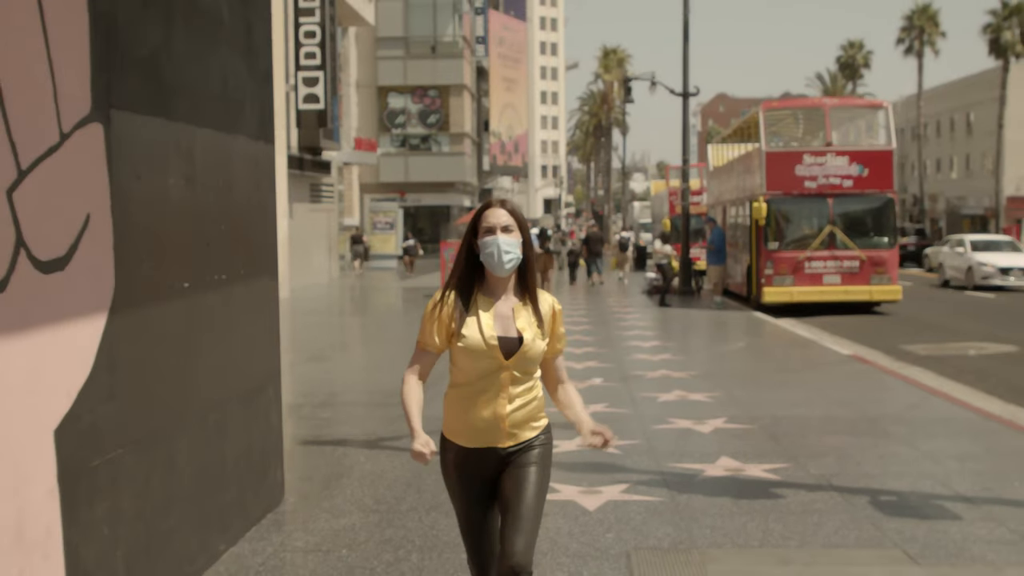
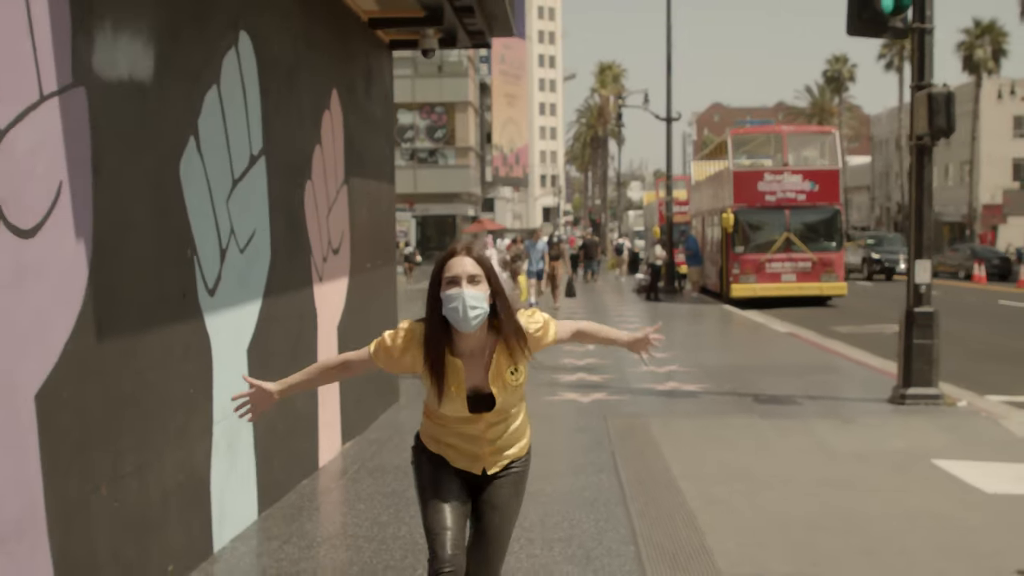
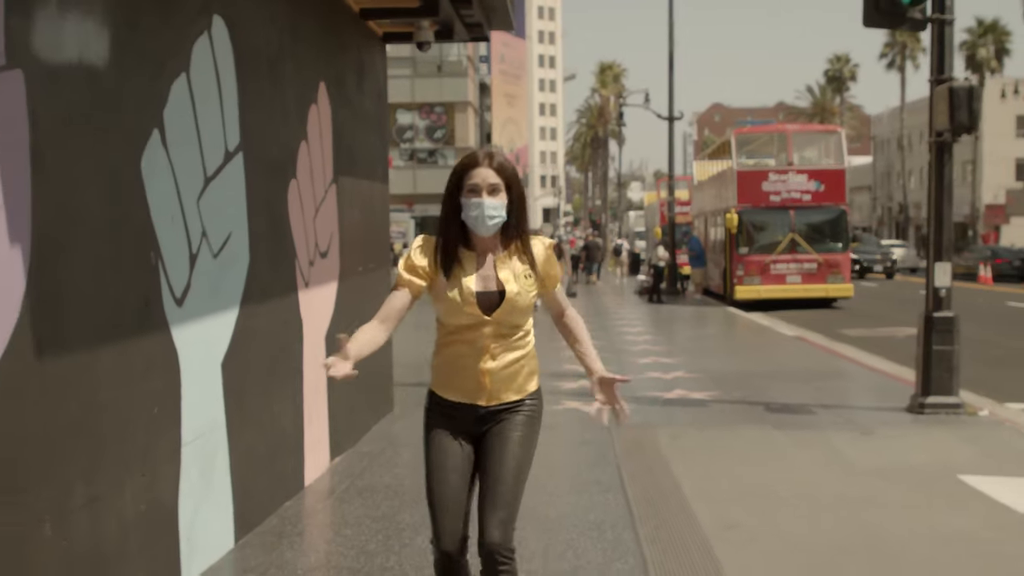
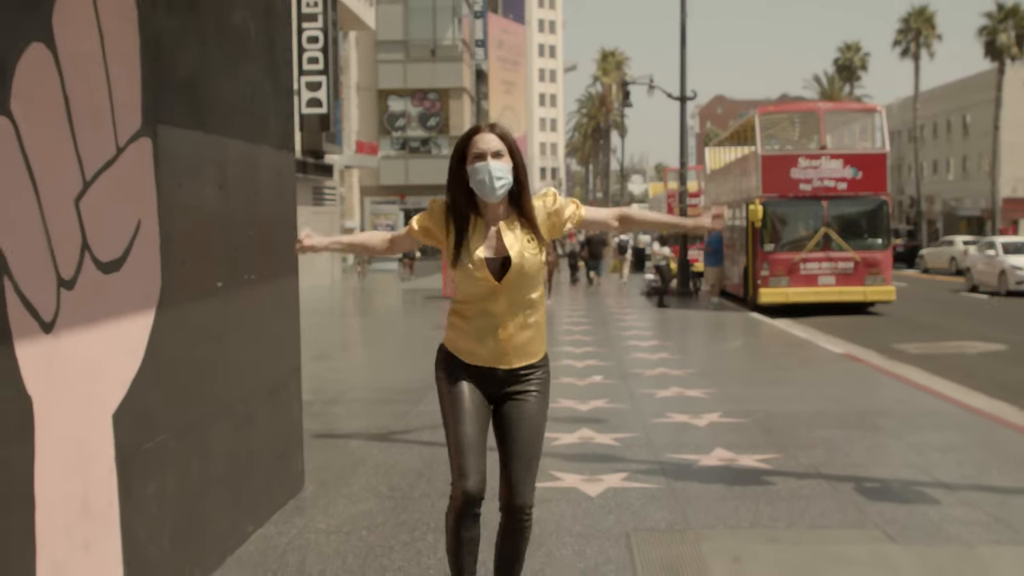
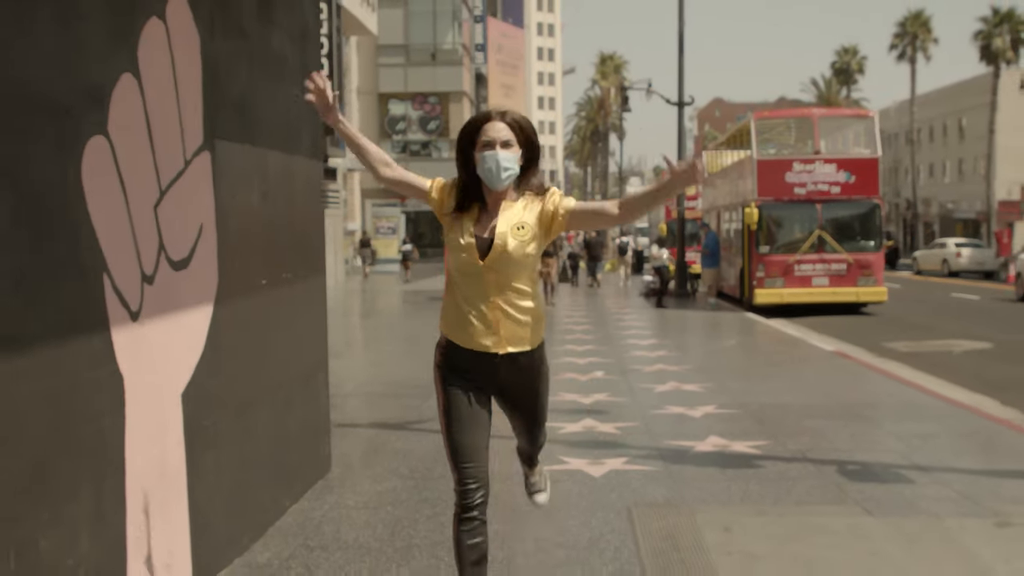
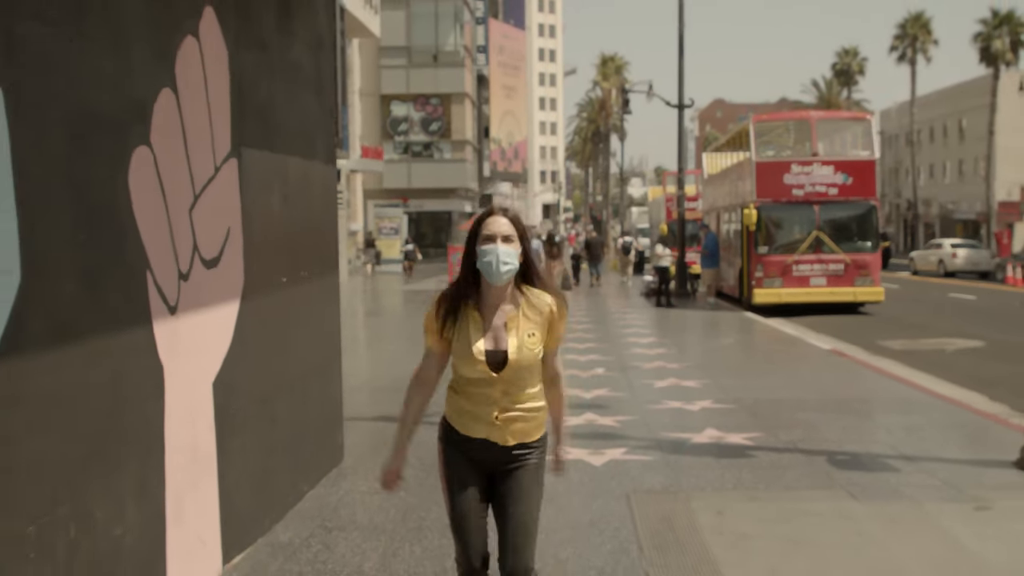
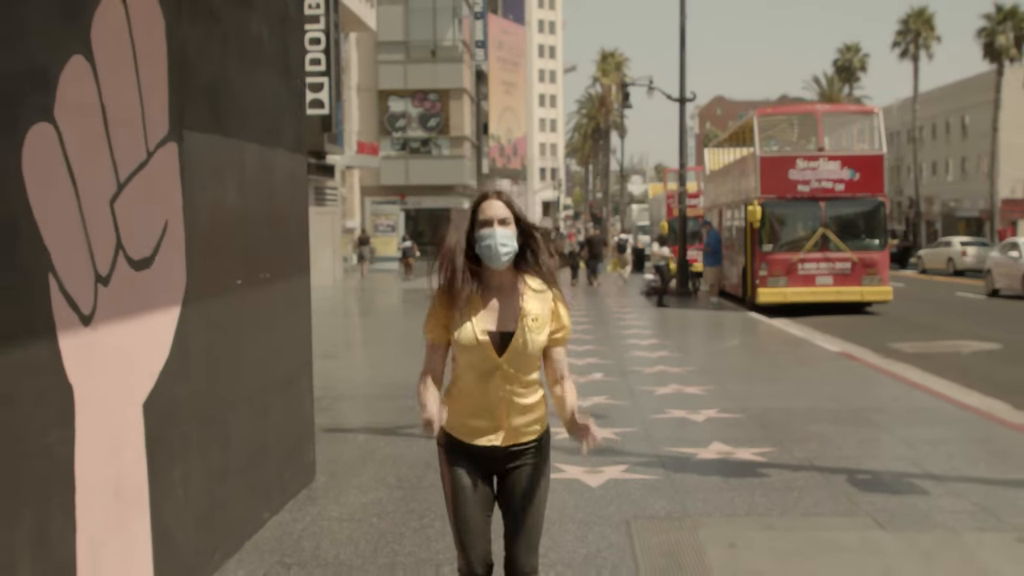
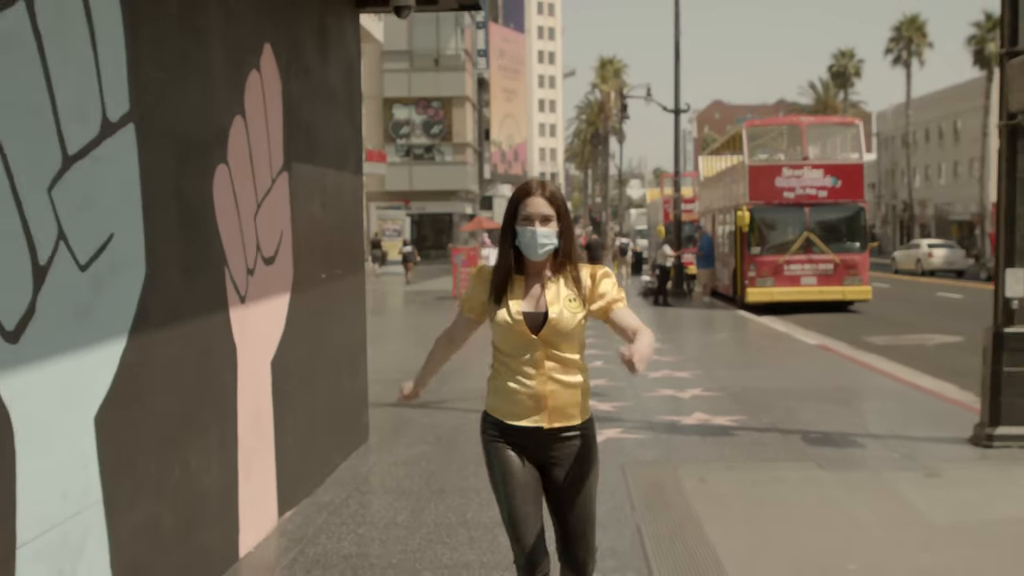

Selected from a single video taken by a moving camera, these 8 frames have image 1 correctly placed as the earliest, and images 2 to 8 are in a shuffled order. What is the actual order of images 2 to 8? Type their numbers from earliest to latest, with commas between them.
4, 7, 5, 6, 8, 3, 2
